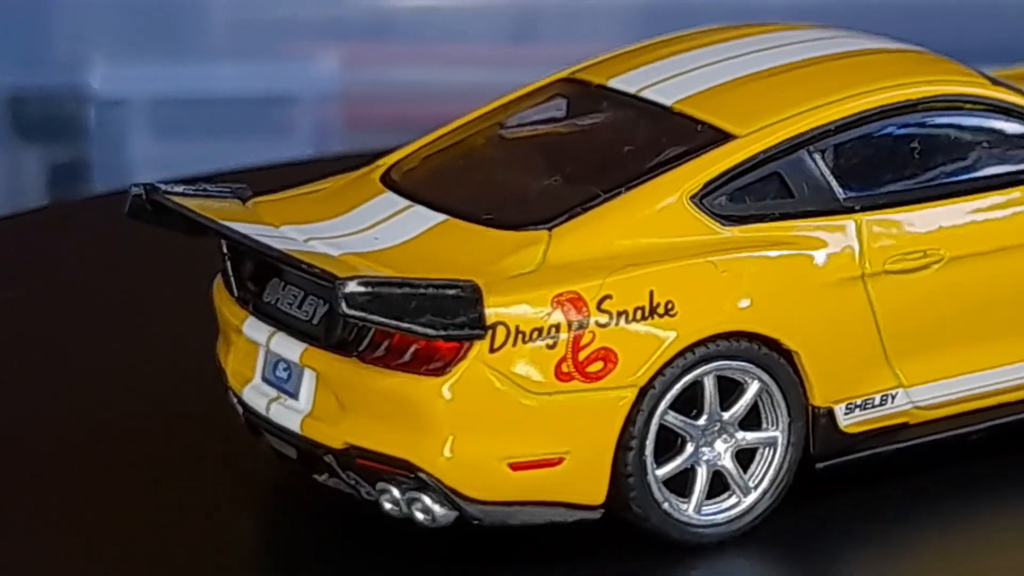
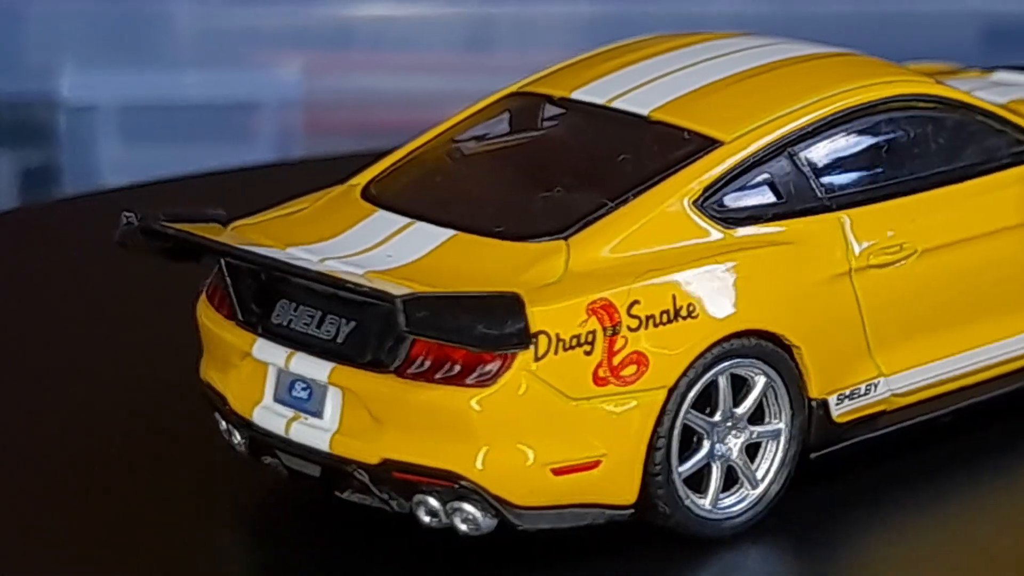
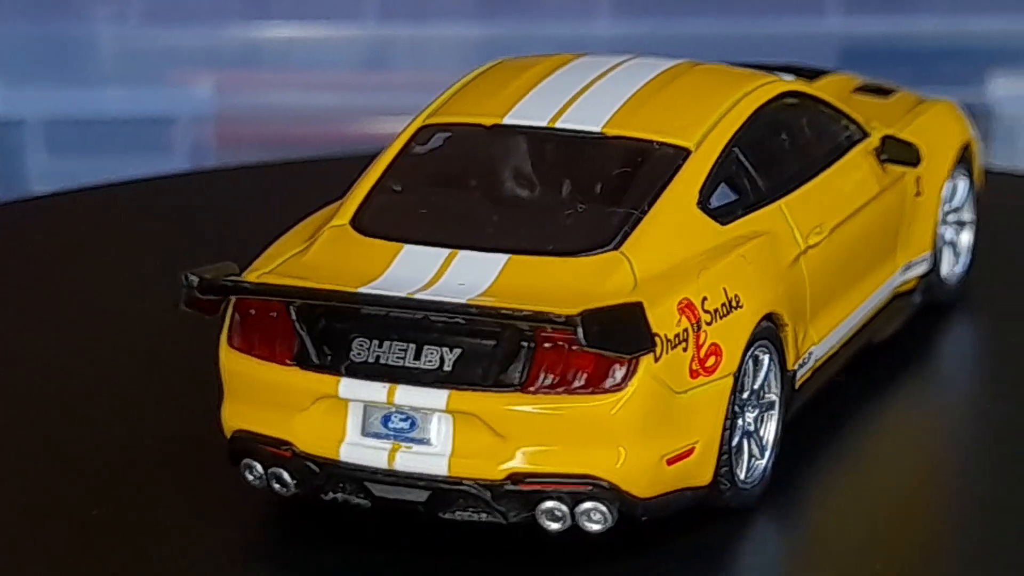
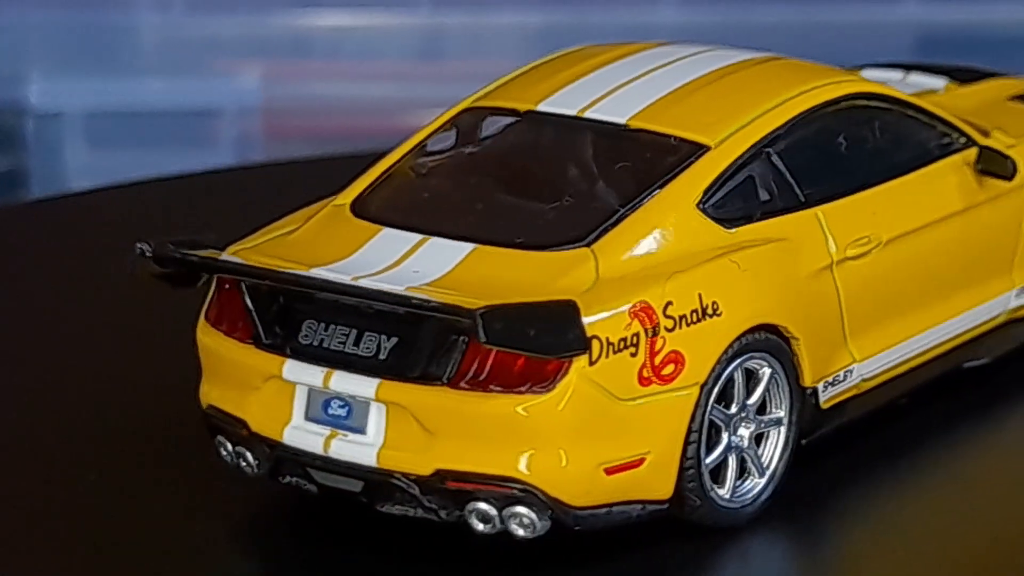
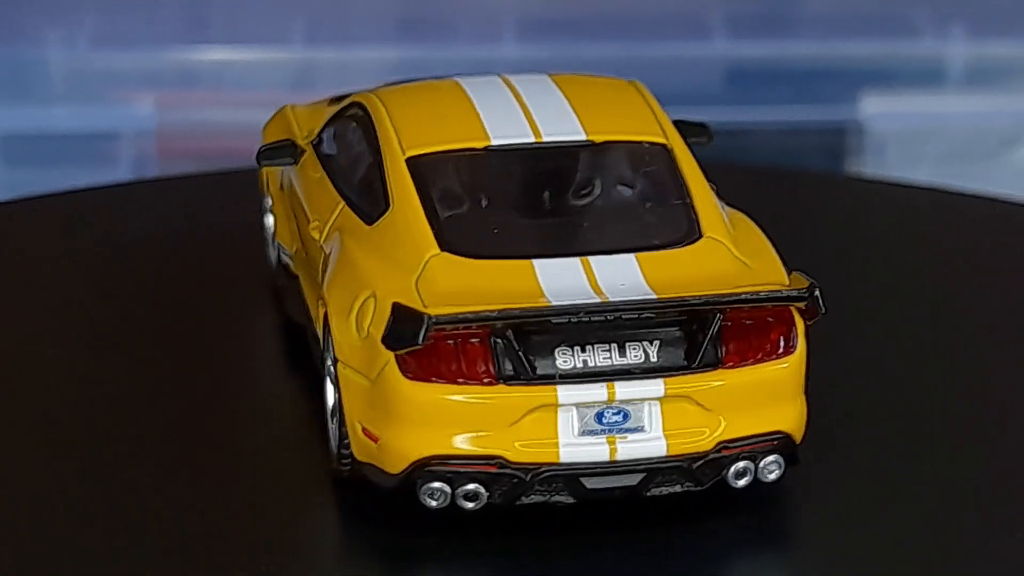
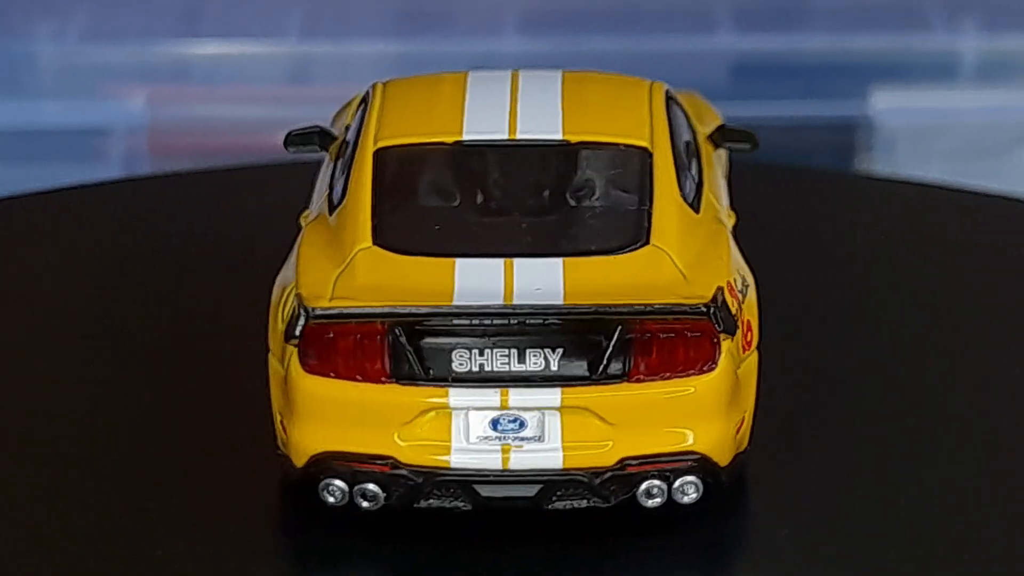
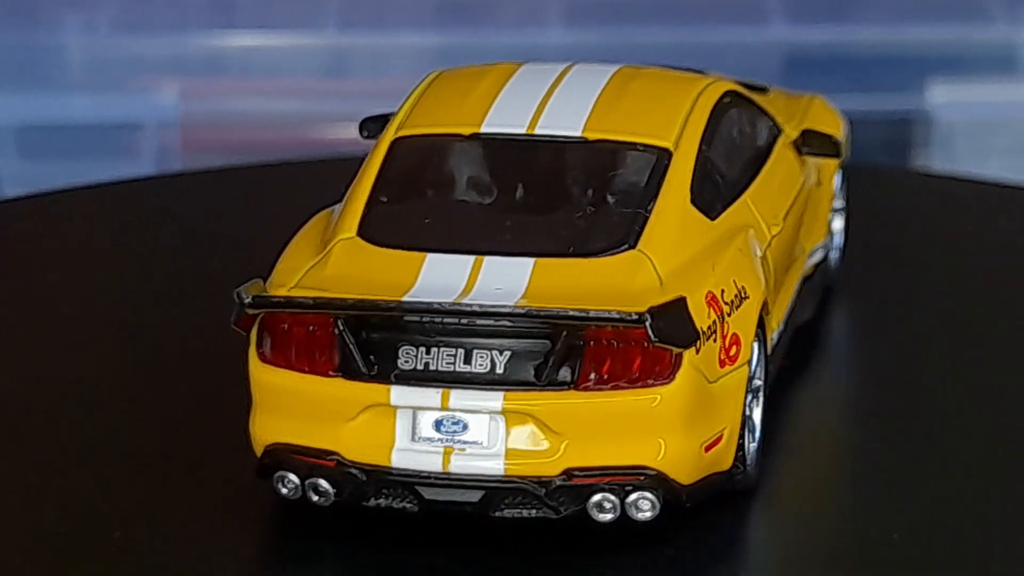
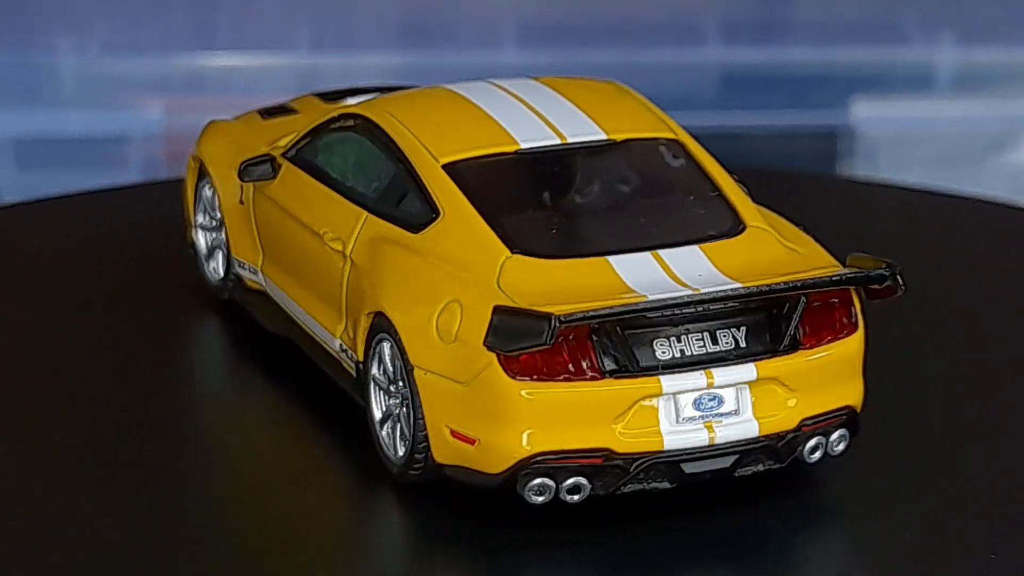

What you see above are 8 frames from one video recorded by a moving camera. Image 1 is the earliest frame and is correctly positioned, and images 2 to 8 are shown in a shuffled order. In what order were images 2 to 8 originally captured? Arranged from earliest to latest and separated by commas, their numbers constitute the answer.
2, 4, 3, 7, 6, 5, 8
